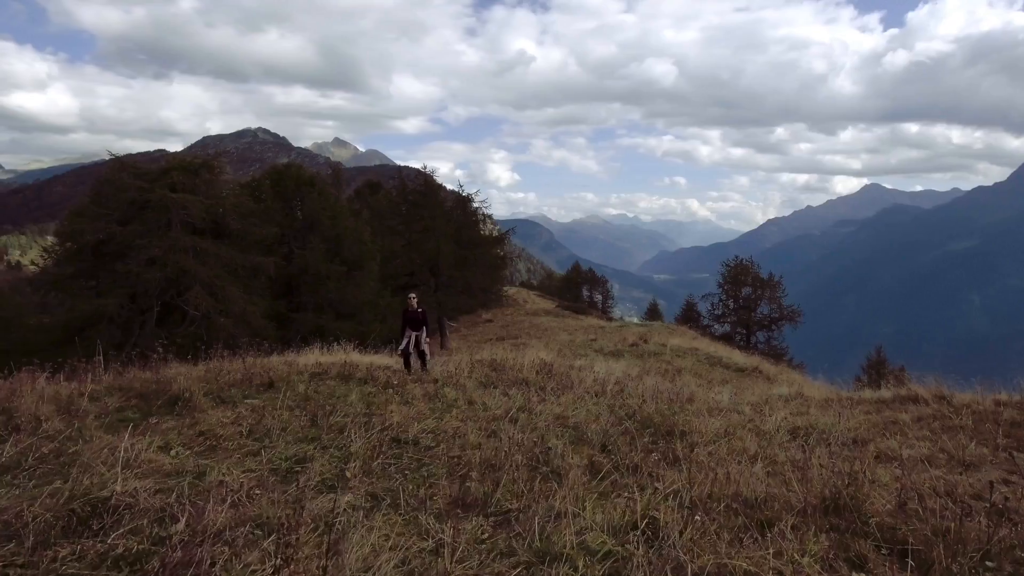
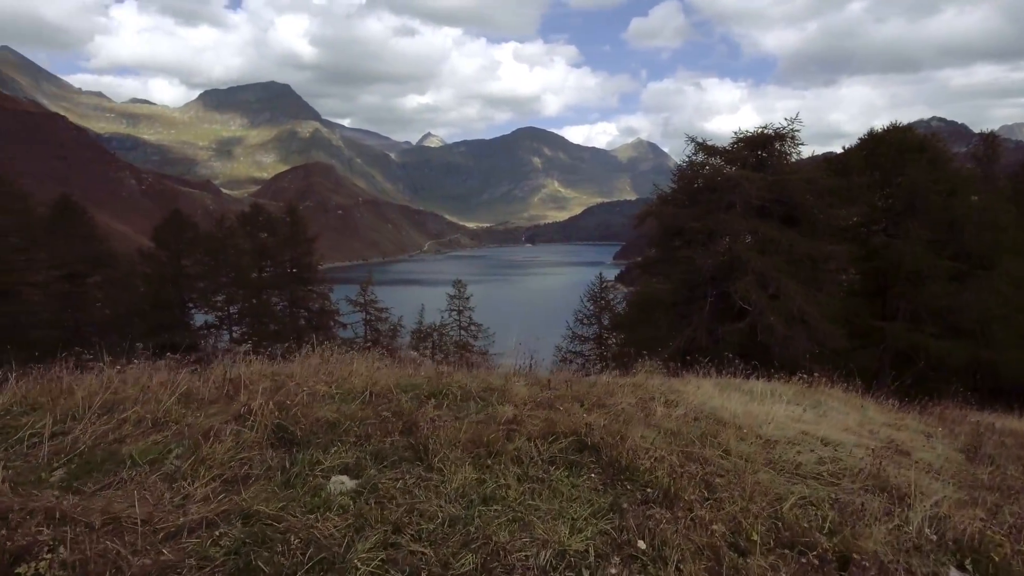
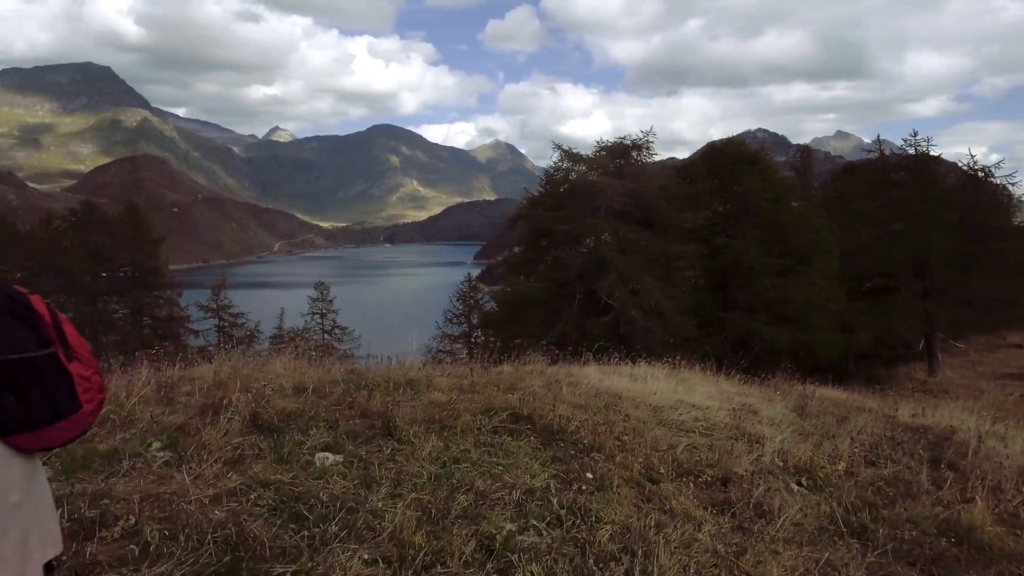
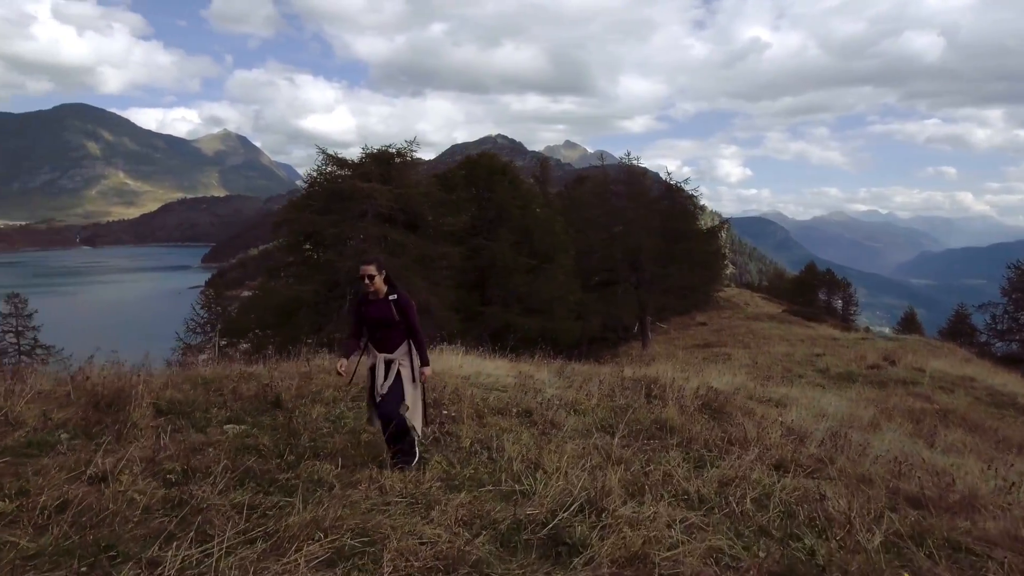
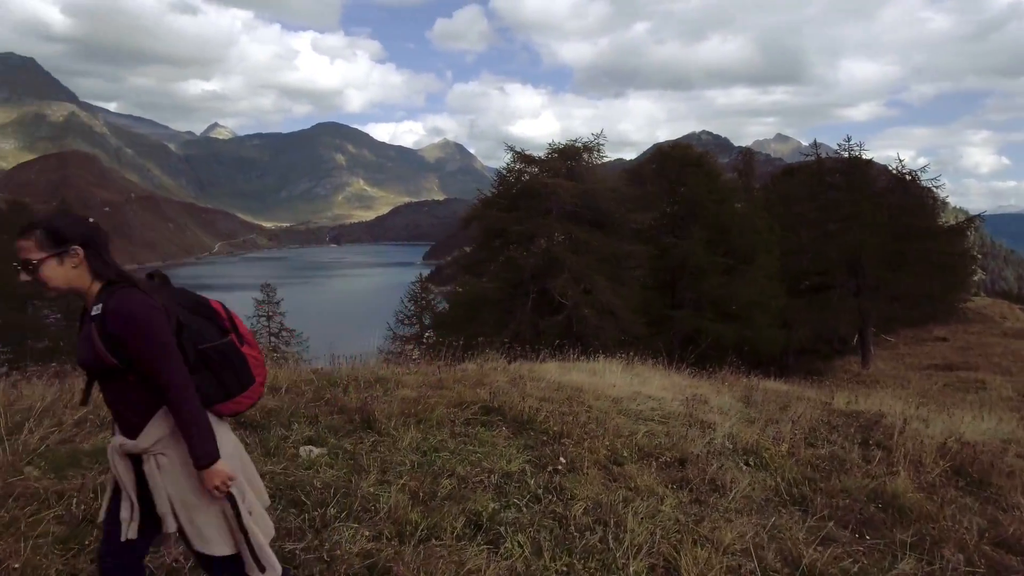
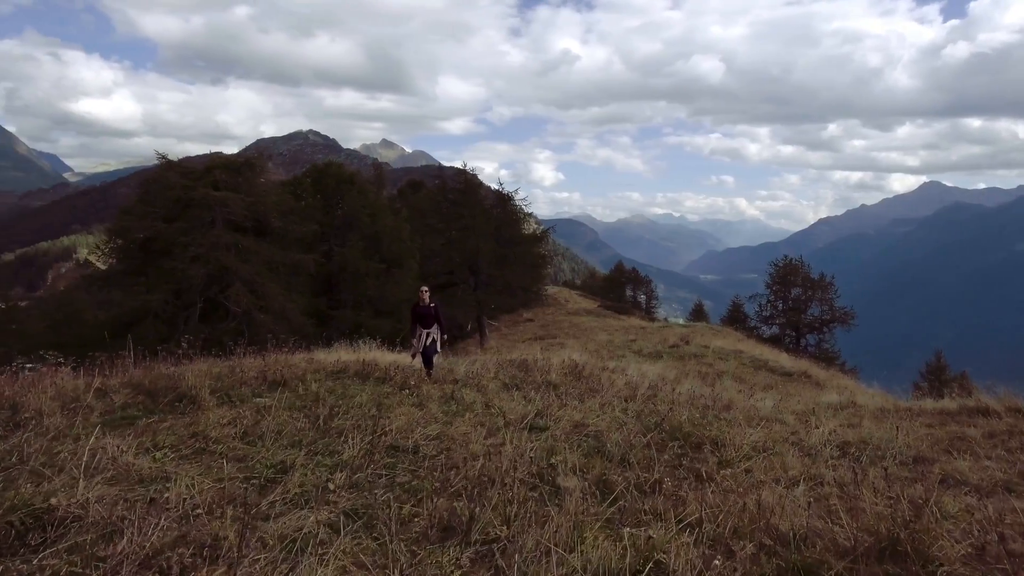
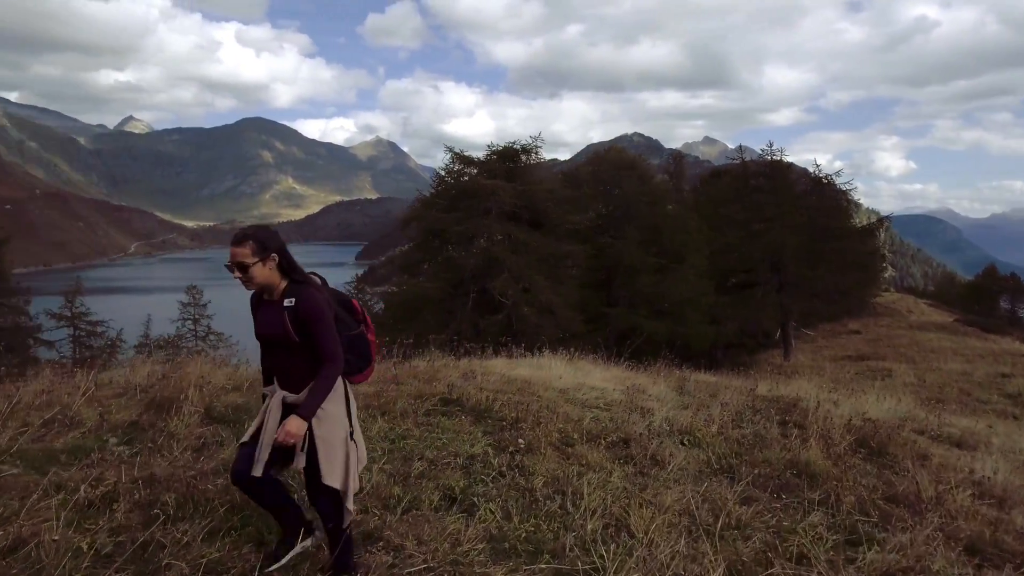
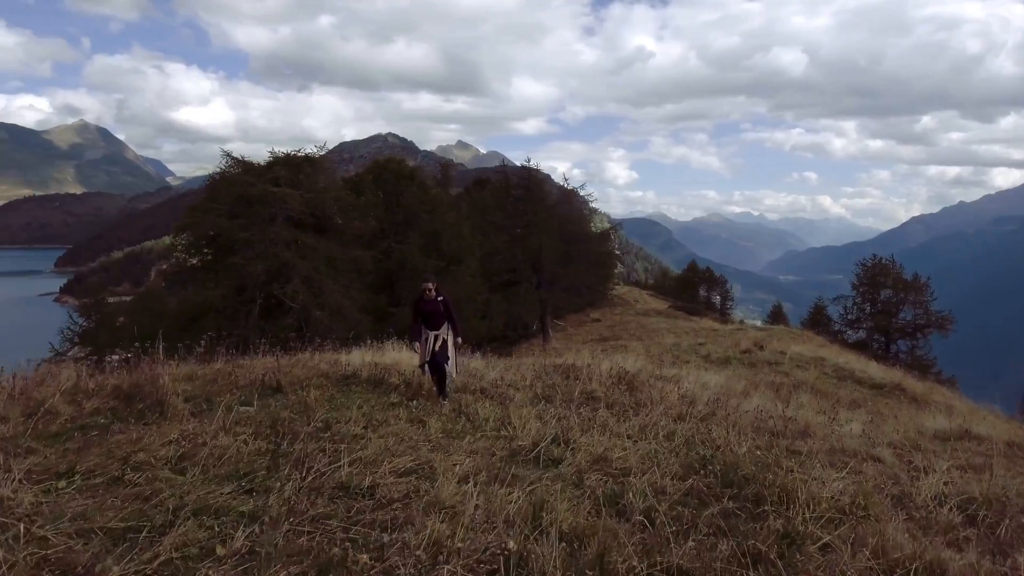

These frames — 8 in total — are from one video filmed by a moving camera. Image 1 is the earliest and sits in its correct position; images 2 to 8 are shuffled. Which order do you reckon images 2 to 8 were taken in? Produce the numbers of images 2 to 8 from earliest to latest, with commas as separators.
6, 8, 4, 7, 5, 3, 2
